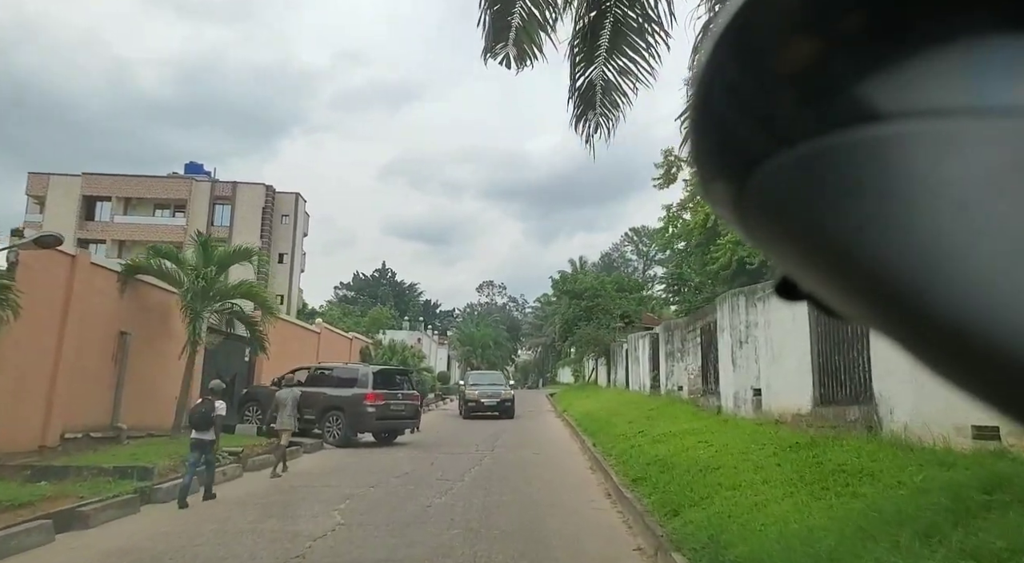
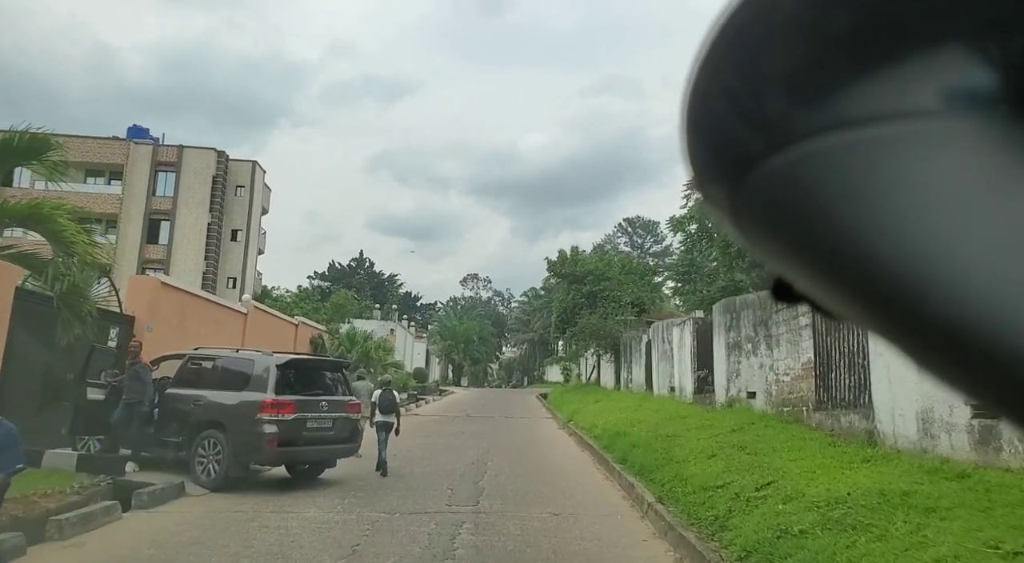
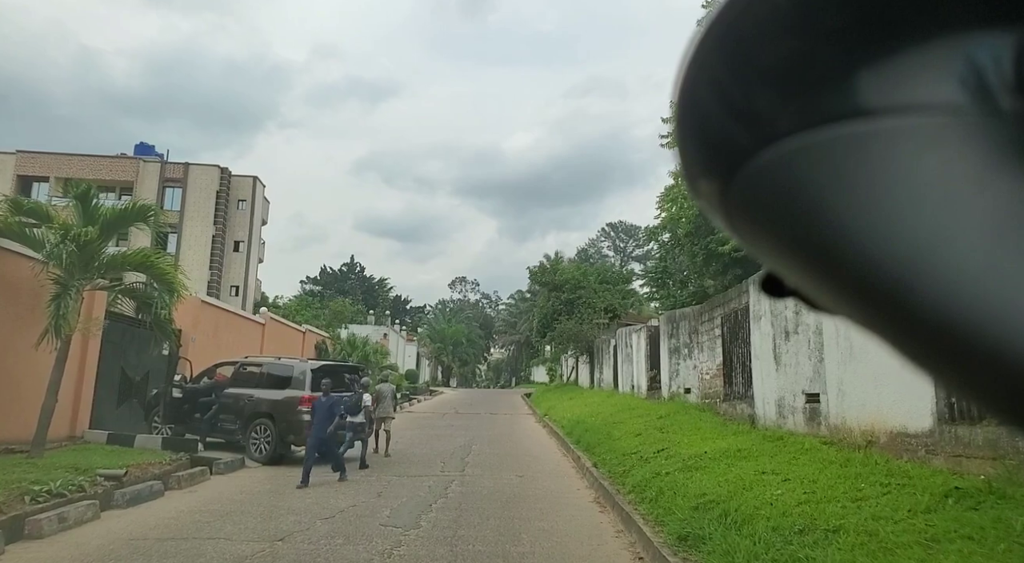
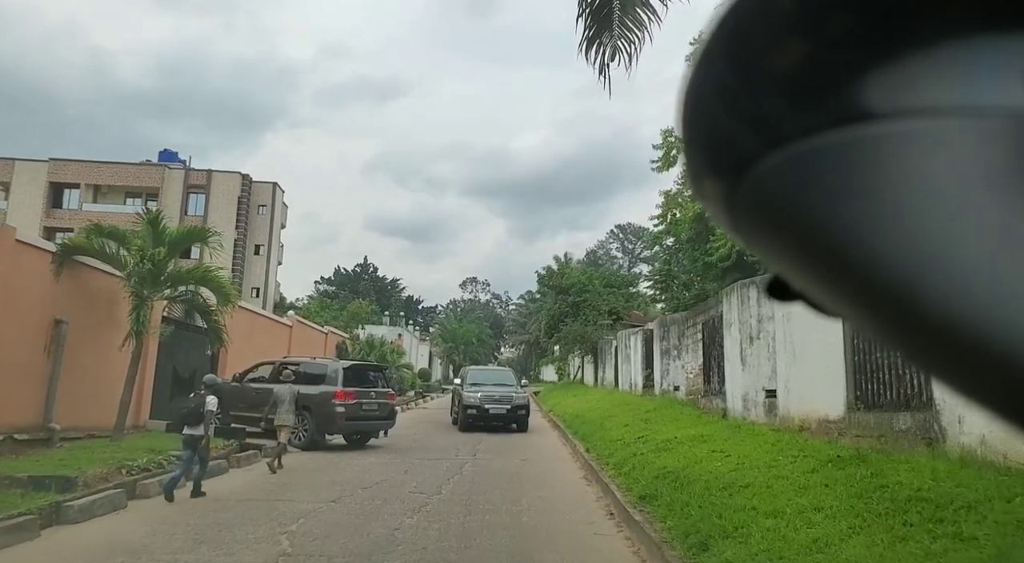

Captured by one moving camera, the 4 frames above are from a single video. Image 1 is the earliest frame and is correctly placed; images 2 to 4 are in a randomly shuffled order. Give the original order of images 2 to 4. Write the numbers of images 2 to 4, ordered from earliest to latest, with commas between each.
4, 3, 2
